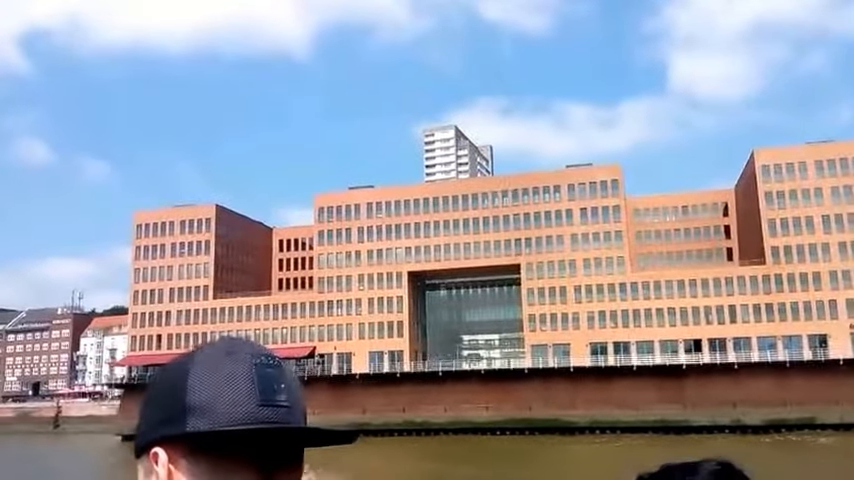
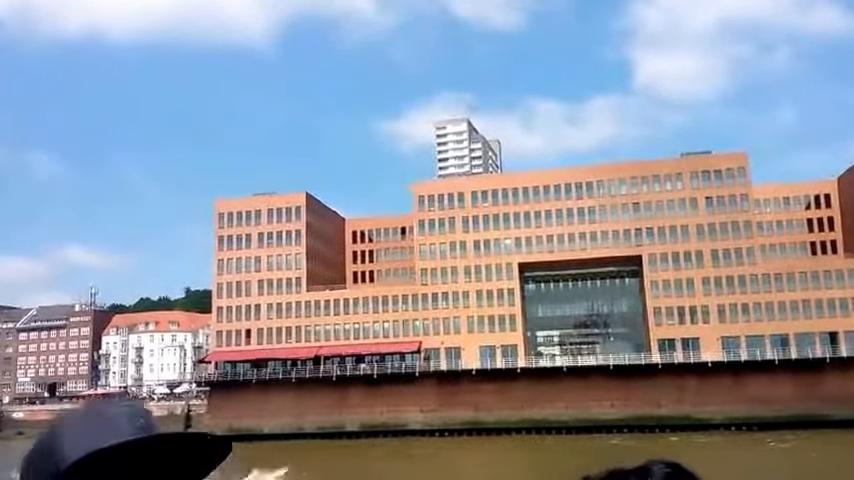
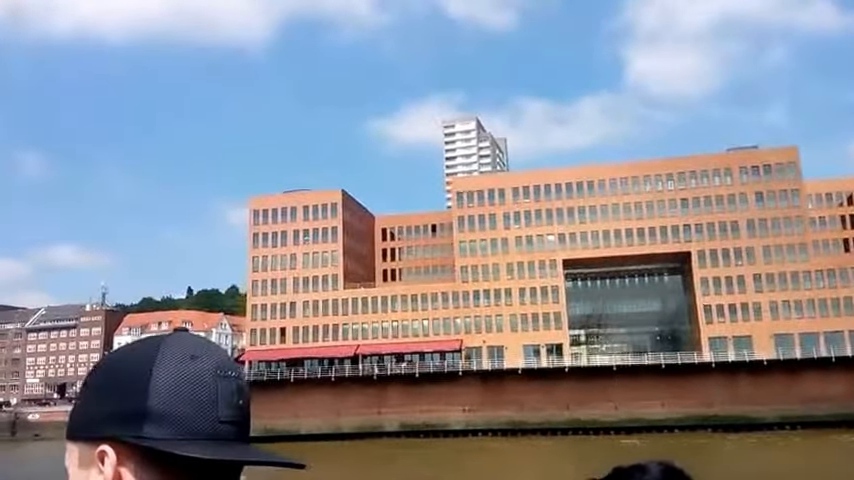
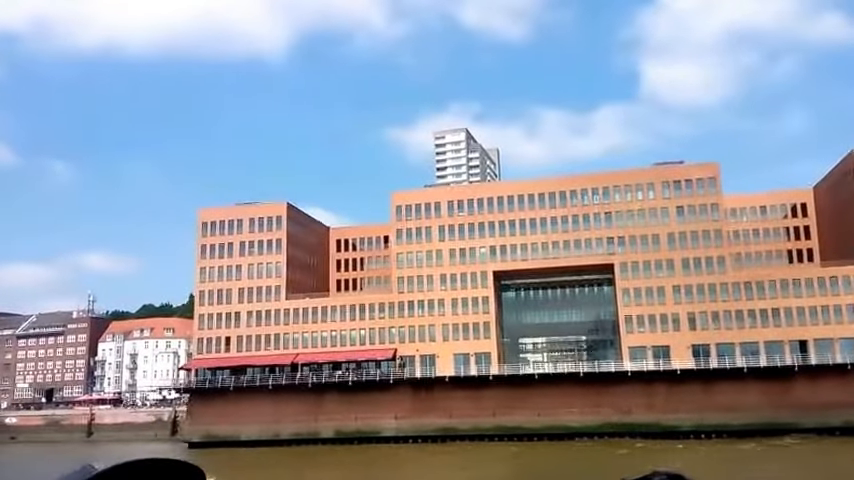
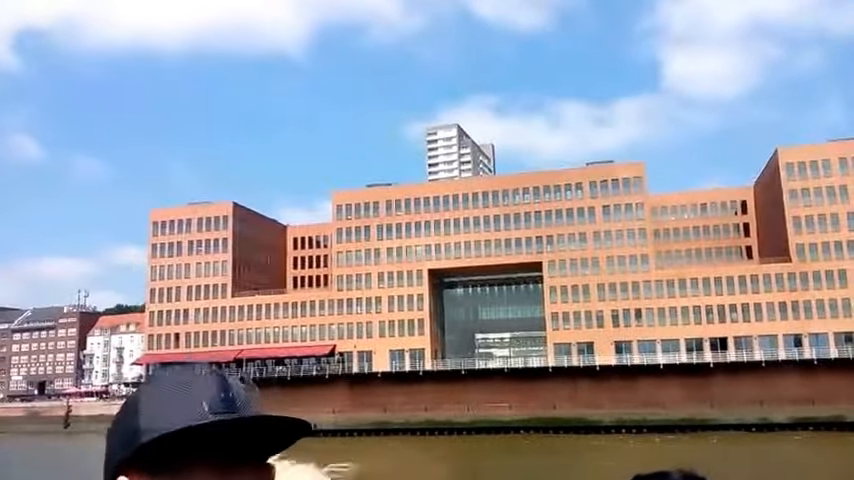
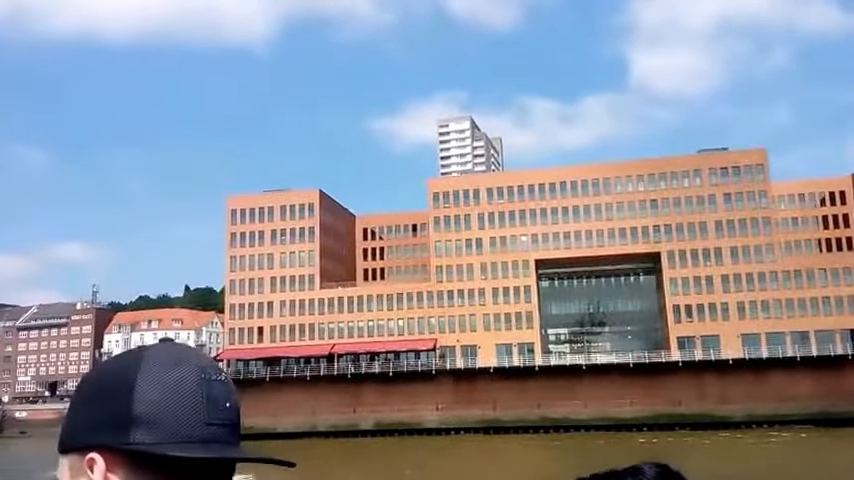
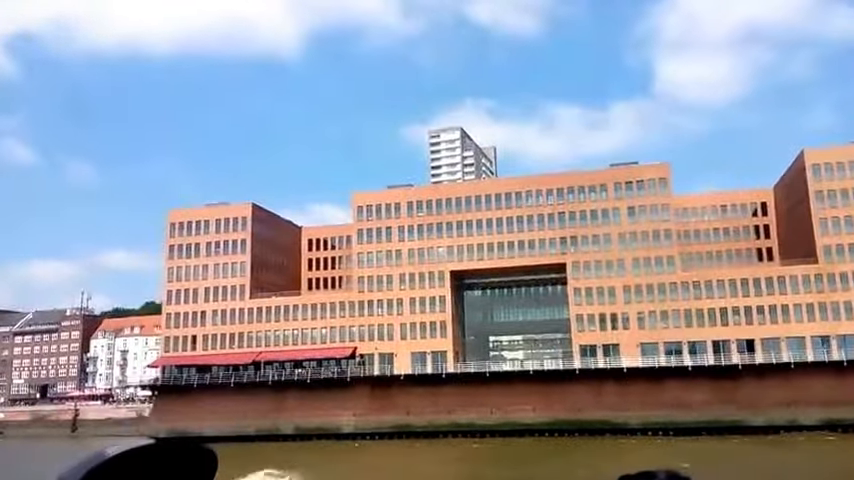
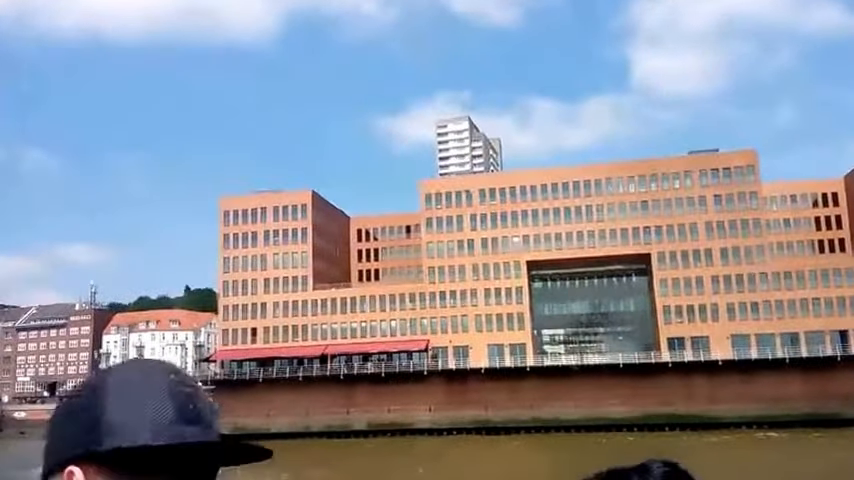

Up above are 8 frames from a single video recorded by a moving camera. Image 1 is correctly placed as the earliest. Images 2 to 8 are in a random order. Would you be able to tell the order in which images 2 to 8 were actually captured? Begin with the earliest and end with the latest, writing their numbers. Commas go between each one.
5, 7, 4, 2, 8, 6, 3
